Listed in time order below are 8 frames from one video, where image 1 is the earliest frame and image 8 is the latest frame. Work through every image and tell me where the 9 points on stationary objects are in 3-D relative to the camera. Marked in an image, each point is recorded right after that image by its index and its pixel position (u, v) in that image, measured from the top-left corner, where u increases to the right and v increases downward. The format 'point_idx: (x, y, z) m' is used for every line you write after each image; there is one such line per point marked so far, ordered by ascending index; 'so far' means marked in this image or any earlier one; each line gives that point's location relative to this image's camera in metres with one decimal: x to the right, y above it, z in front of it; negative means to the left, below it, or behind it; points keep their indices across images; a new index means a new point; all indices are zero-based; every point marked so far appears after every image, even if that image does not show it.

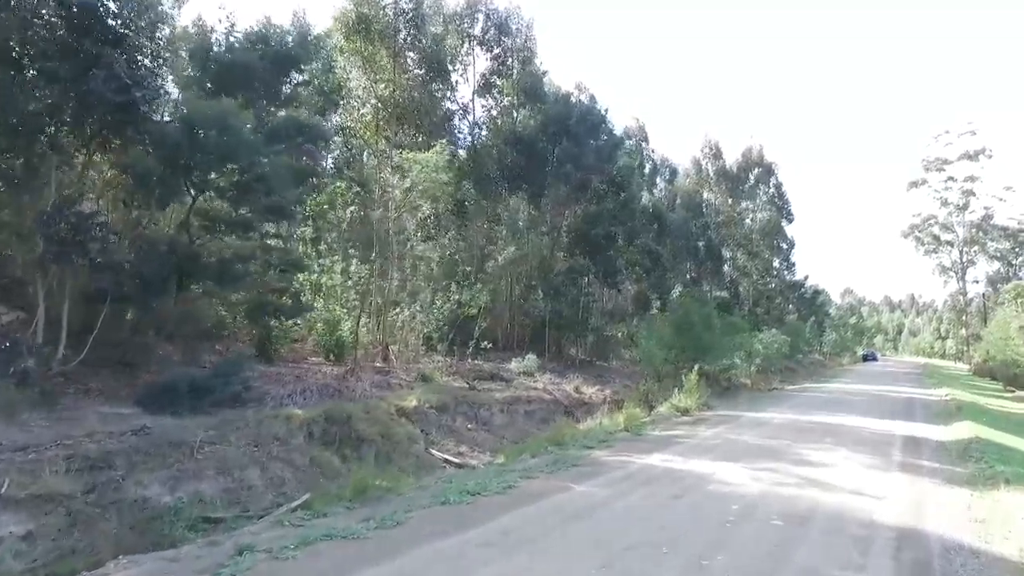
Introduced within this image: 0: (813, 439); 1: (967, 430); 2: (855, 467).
0: (+6.7, -3.4, +15.3) m
1: (+11.3, -3.6, +17.0) m
2: (+5.9, -3.1, +11.8) m
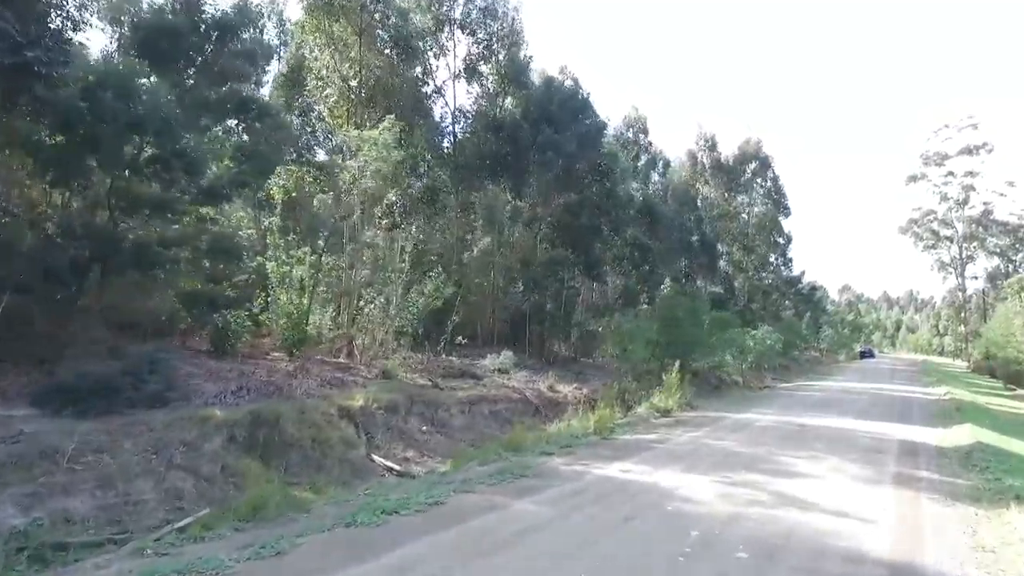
0: (+5.7, -3.2, +13.8) m
1: (+10.3, -3.4, +15.5) m
2: (+5.0, -2.9, +10.3) m
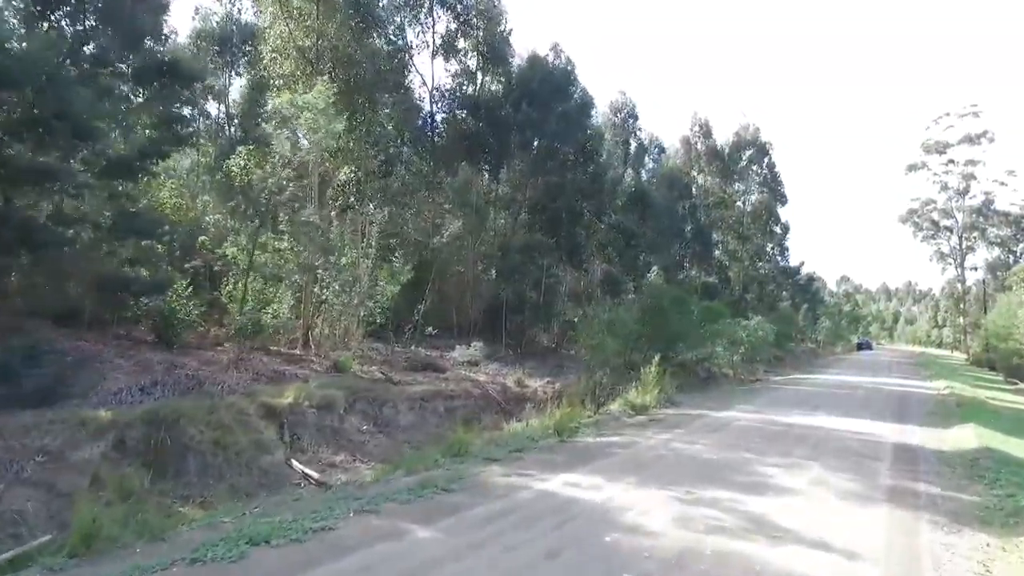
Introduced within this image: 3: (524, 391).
0: (+4.7, -2.9, +12.2) m
1: (+9.3, -3.1, +13.9) m
2: (+4.0, -2.6, +8.7) m
3: (+0.3, -2.9, +19.0) m
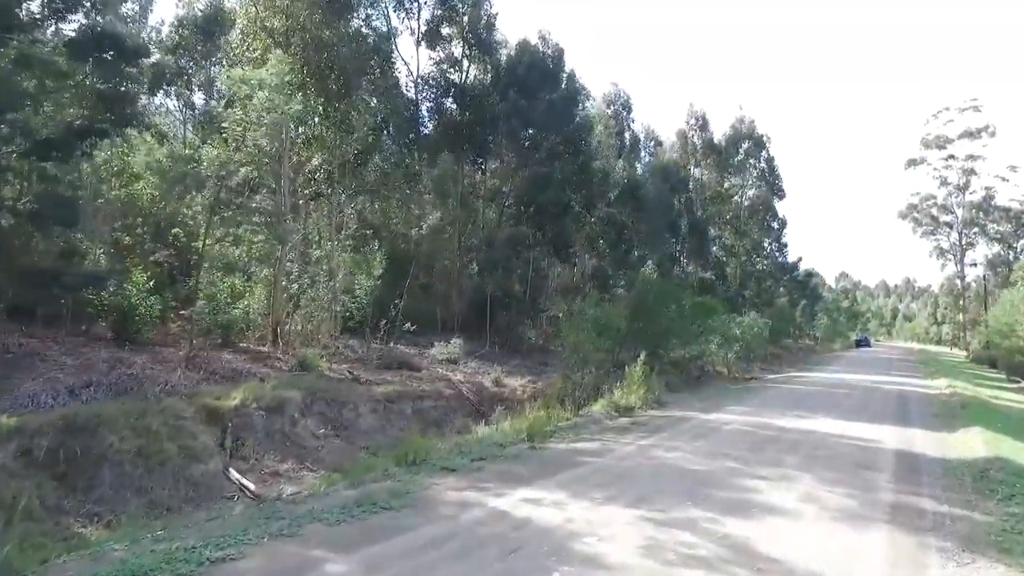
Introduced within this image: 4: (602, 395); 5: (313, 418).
0: (+4.1, -2.7, +11.1) m
1: (+8.7, -3.0, +12.8) m
2: (+3.4, -2.5, +7.6) m
3: (-0.3, -2.7, +17.9) m
4: (+2.3, -2.8, +17.7) m
5: (-3.8, -2.5, +13.2) m
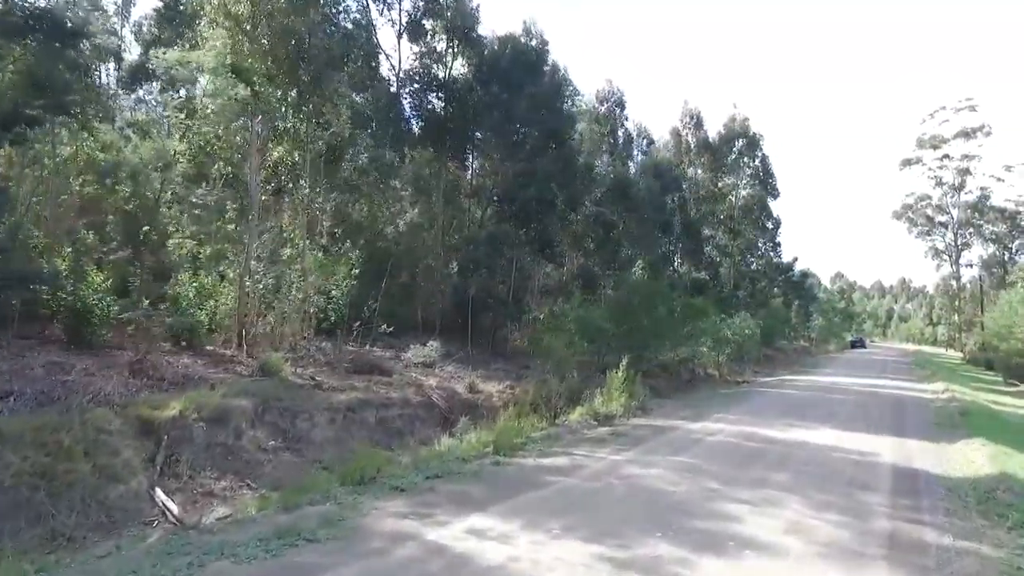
0: (+3.5, -2.8, +10.1) m
1: (+8.1, -3.0, +11.8) m
2: (+2.8, -2.5, +6.6) m
3: (-0.9, -2.7, +16.9) m
4: (+1.7, -2.8, +16.7) m
5: (-4.4, -2.5, +12.1) m
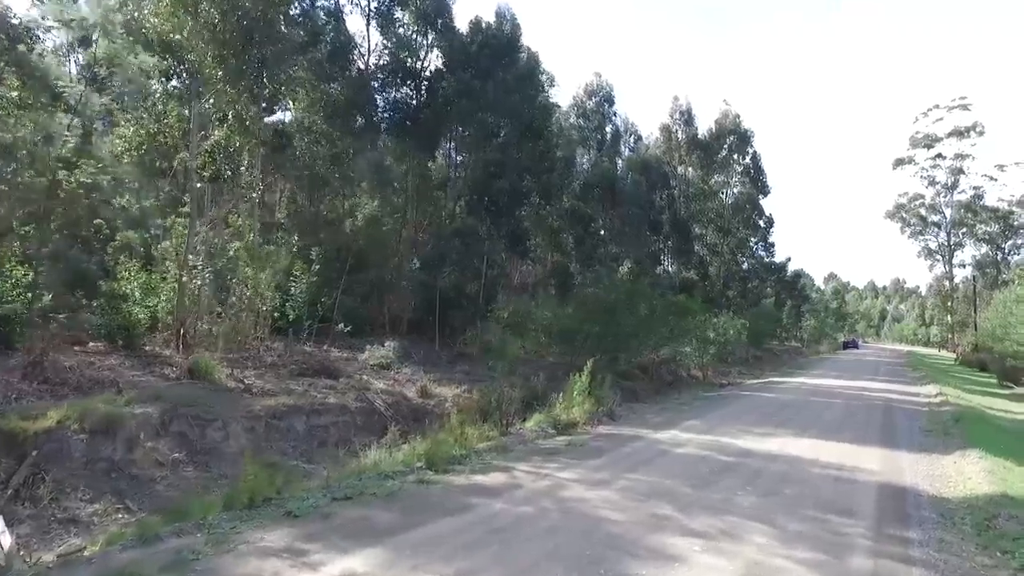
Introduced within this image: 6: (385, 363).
0: (+2.6, -2.6, +8.7) m
1: (+7.1, -2.9, +10.4) m
2: (+1.8, -2.4, +5.1) m
3: (-2.0, -2.6, +15.5) m
4: (+0.6, -2.7, +15.3) m
5: (-5.4, -2.4, +10.7) m
6: (-3.7, -2.2, +19.8) m
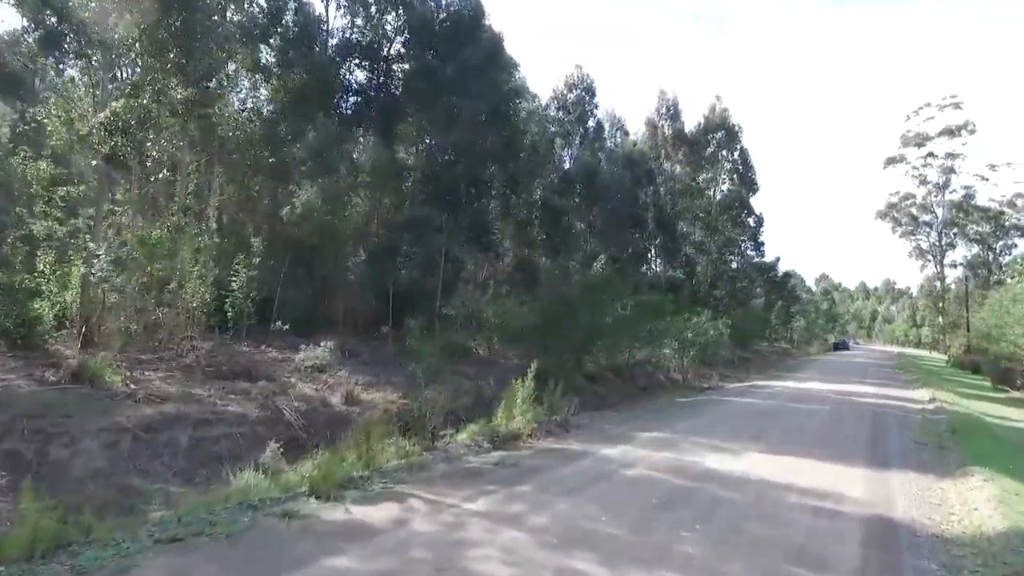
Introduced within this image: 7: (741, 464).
0: (+1.4, -2.5, +6.7) m
1: (+5.9, -2.7, +8.5) m
2: (+0.7, -2.2, +3.2) m
3: (-3.2, -2.4, +13.5) m
4: (-0.6, -2.5, +13.3) m
5: (-6.6, -2.2, +8.6) m
6: (-5.0, -2.0, +17.8) m
7: (+3.8, -2.7, +10.8) m
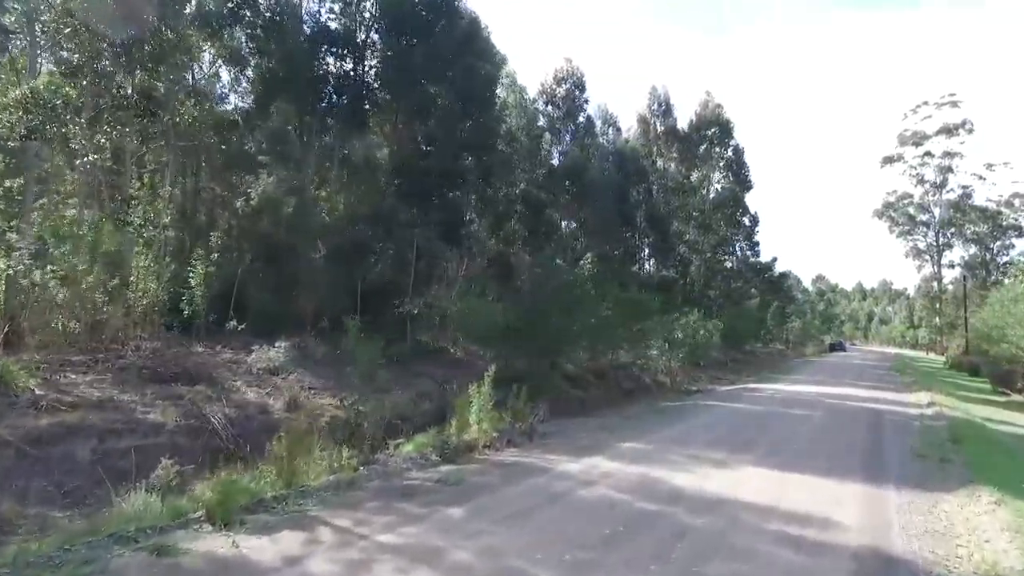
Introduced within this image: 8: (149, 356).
0: (+0.6, -2.4, +5.4) m
1: (+5.2, -2.6, +7.3) m
2: (0.0, -2.1, +1.9) m
3: (-4.0, -2.3, +12.2) m
4: (-1.4, -2.4, +12.0) m
5: (-7.4, -2.1, +7.3) m
6: (-5.8, -1.9, +16.5) m
7: (+3.0, -2.7, +9.6) m
8: (-8.7, -1.6, +16.5) m
